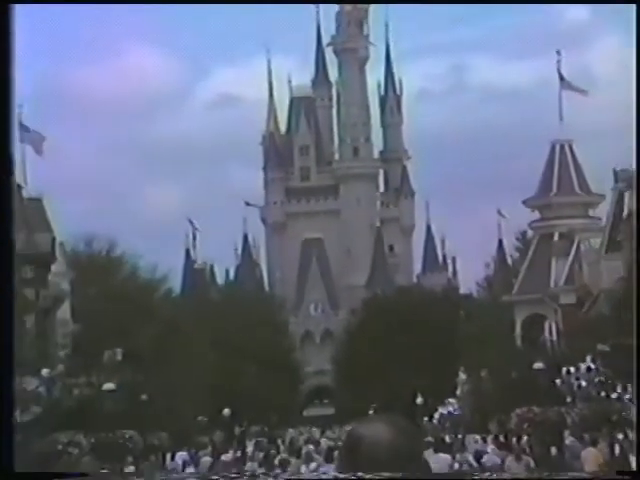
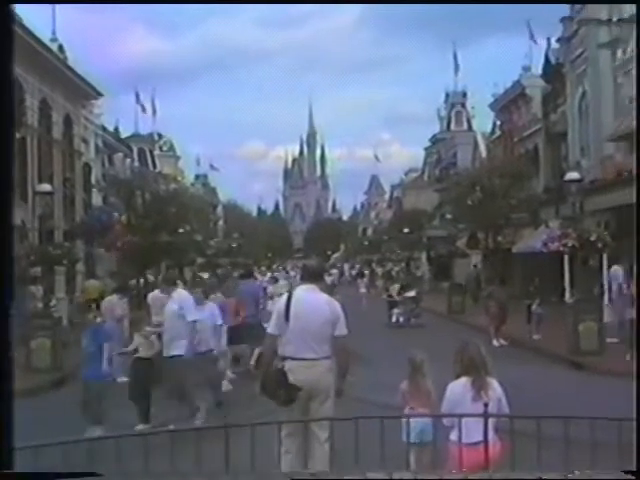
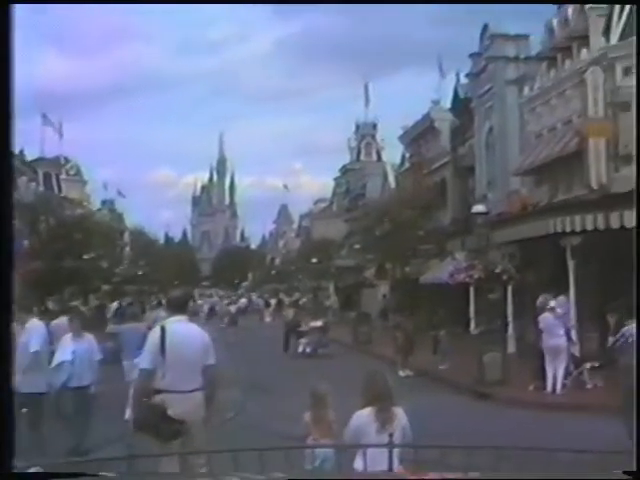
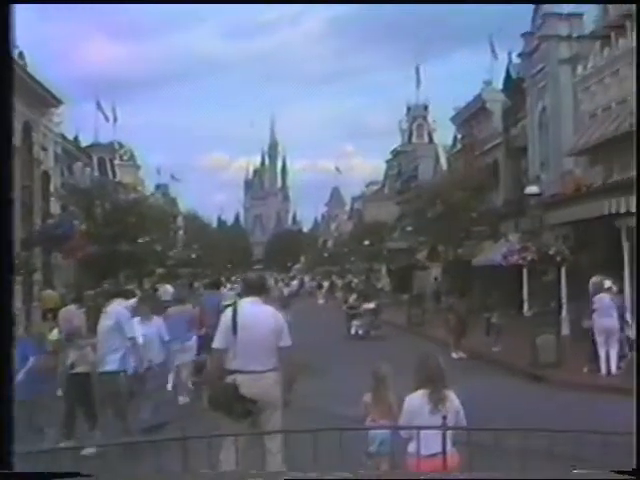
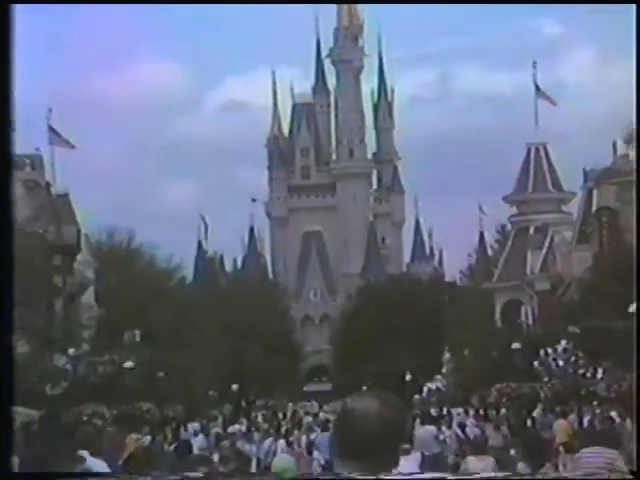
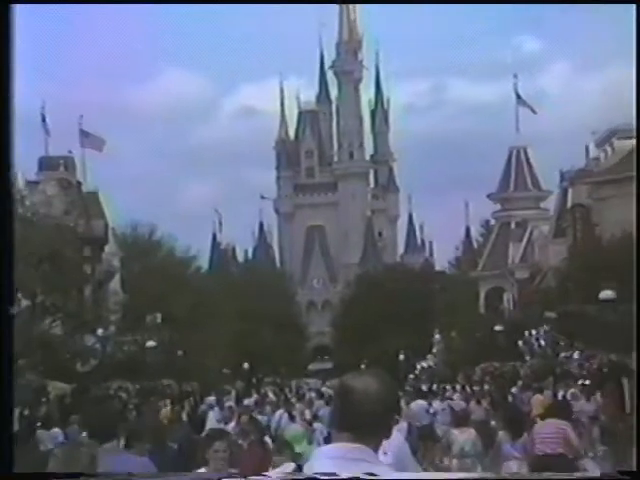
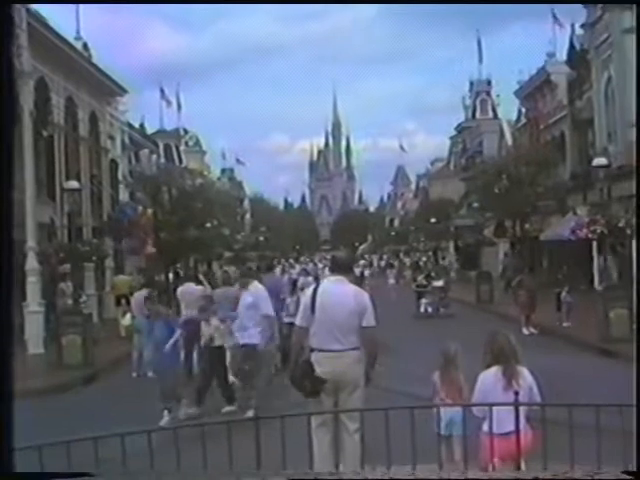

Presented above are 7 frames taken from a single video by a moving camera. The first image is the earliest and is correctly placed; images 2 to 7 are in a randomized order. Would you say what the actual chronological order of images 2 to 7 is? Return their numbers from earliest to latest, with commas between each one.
5, 6, 7, 2, 4, 3
